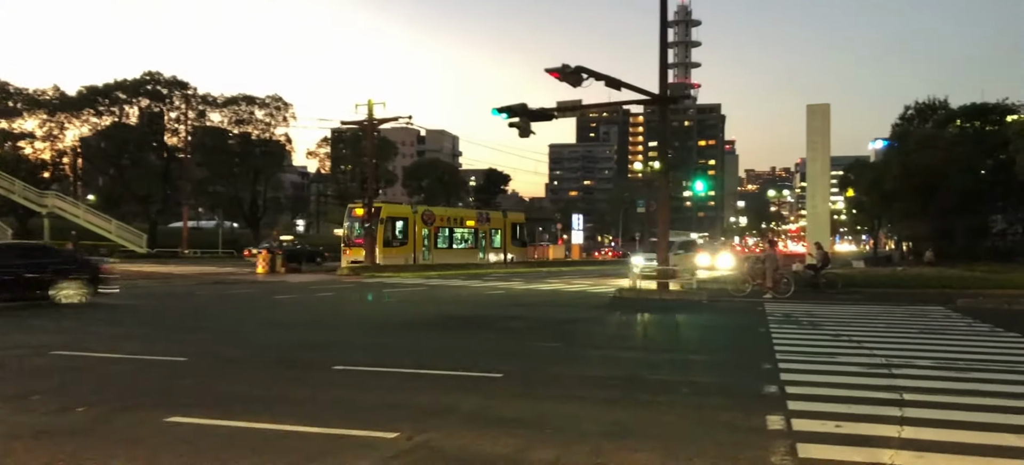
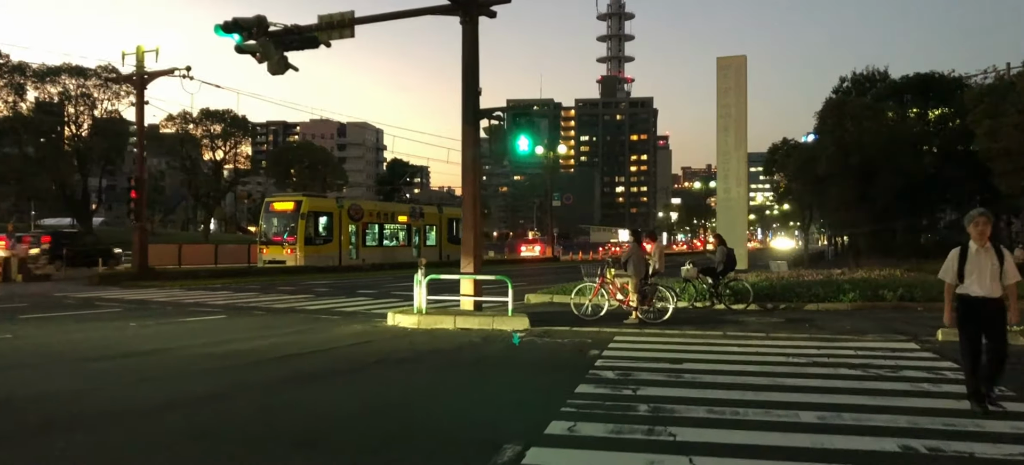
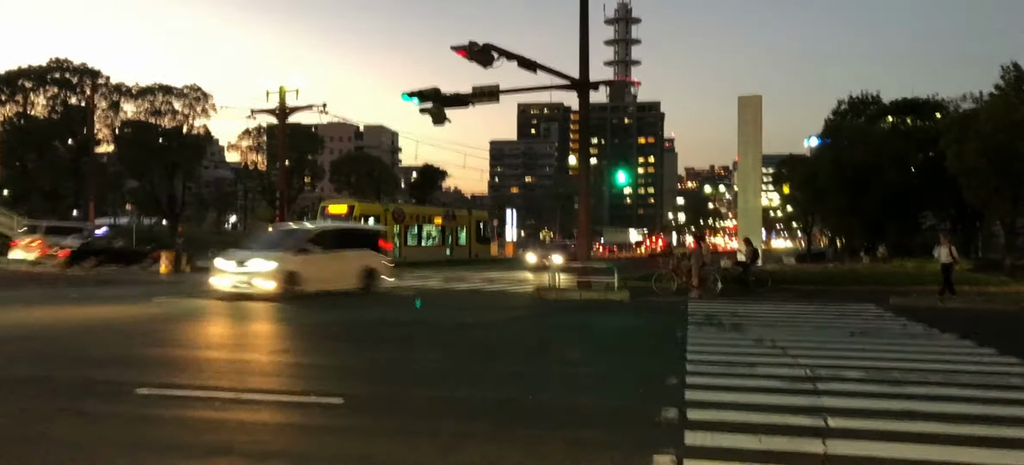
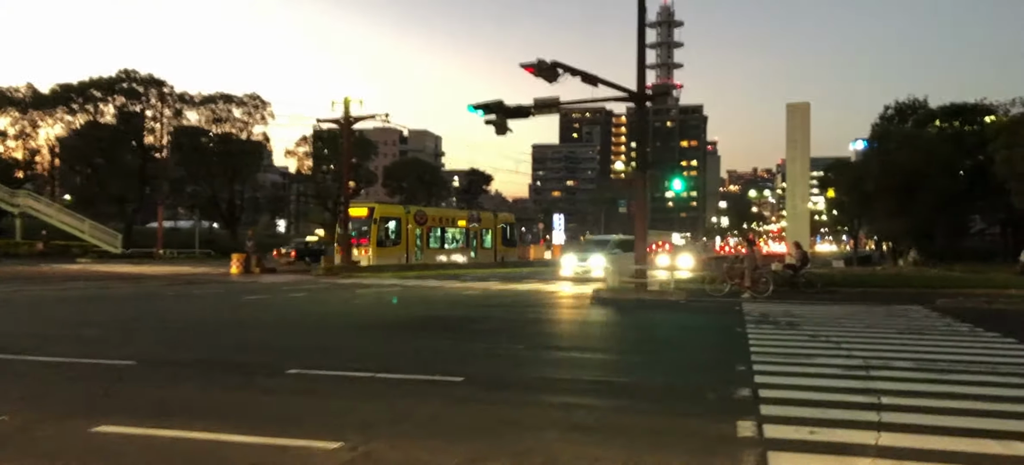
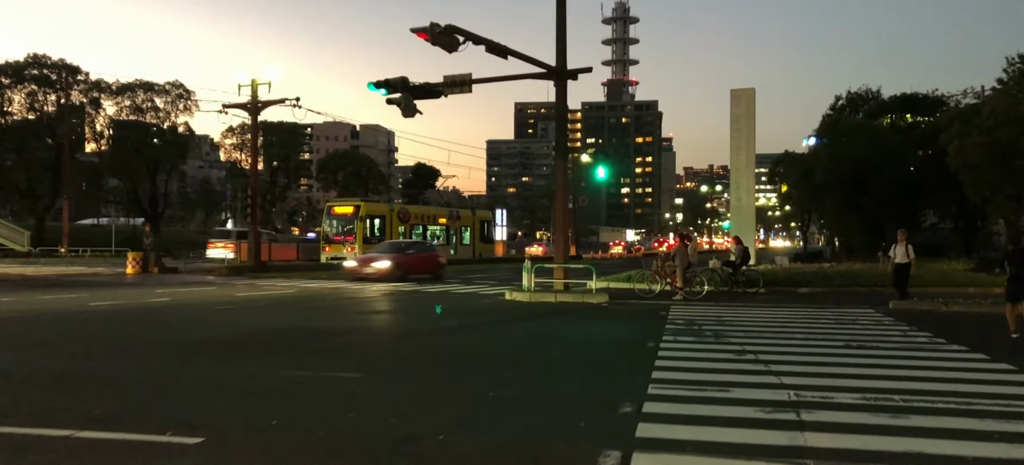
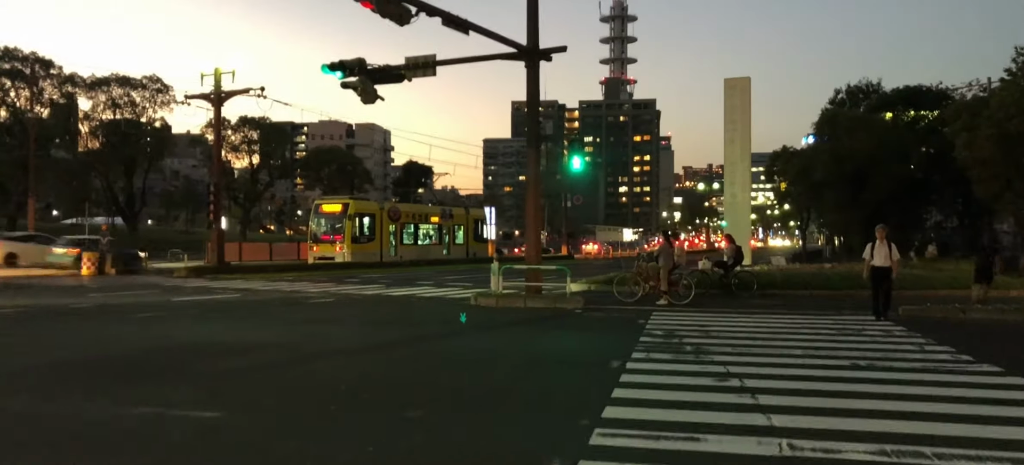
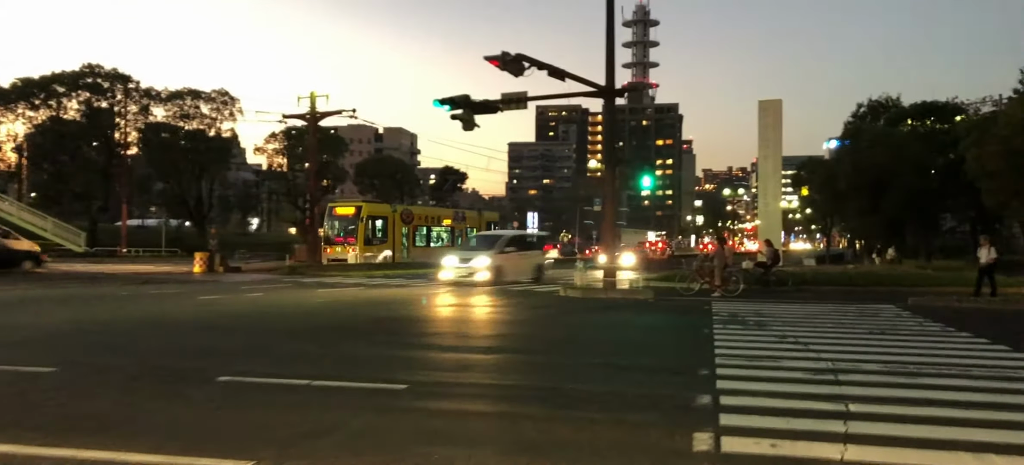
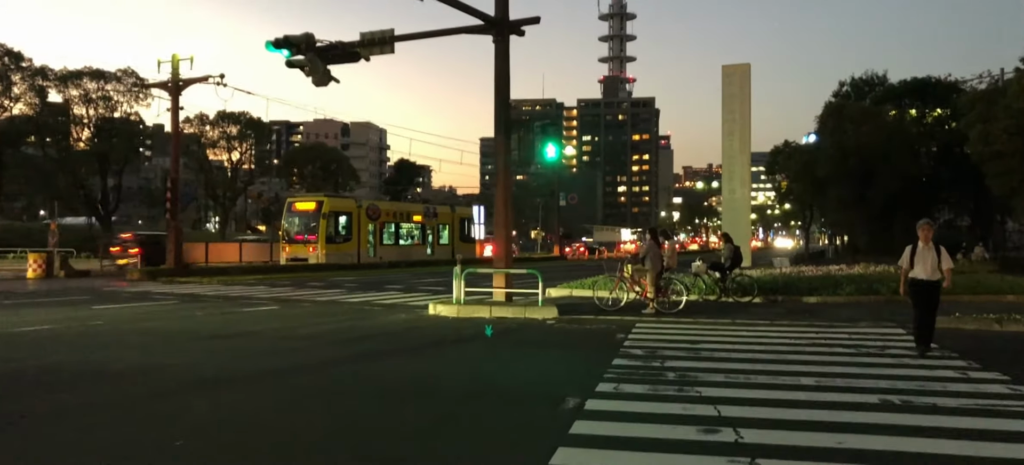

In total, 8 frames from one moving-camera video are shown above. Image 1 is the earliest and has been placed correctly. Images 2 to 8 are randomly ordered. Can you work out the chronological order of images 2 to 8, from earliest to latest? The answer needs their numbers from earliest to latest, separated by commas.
4, 7, 3, 5, 6, 8, 2
